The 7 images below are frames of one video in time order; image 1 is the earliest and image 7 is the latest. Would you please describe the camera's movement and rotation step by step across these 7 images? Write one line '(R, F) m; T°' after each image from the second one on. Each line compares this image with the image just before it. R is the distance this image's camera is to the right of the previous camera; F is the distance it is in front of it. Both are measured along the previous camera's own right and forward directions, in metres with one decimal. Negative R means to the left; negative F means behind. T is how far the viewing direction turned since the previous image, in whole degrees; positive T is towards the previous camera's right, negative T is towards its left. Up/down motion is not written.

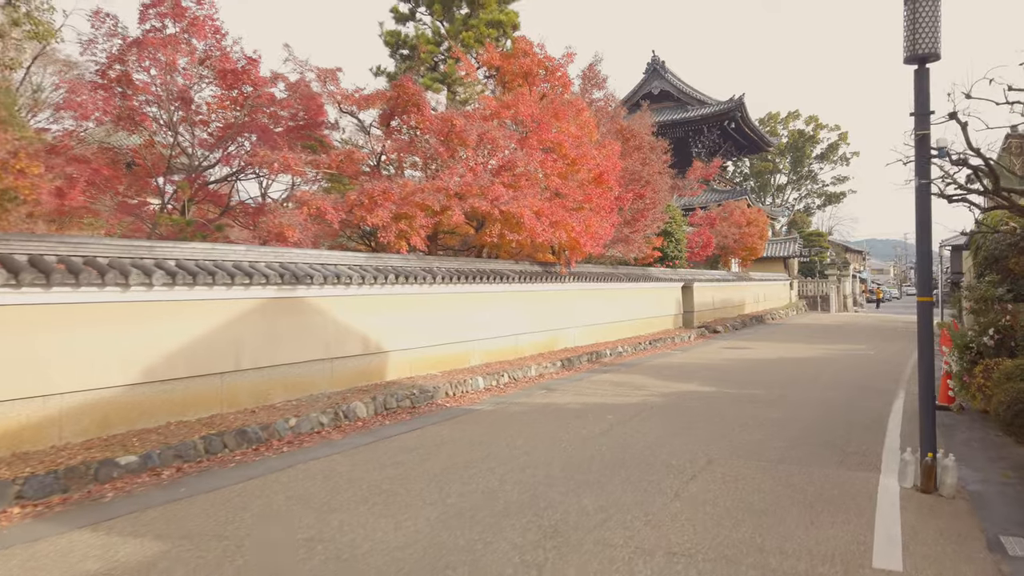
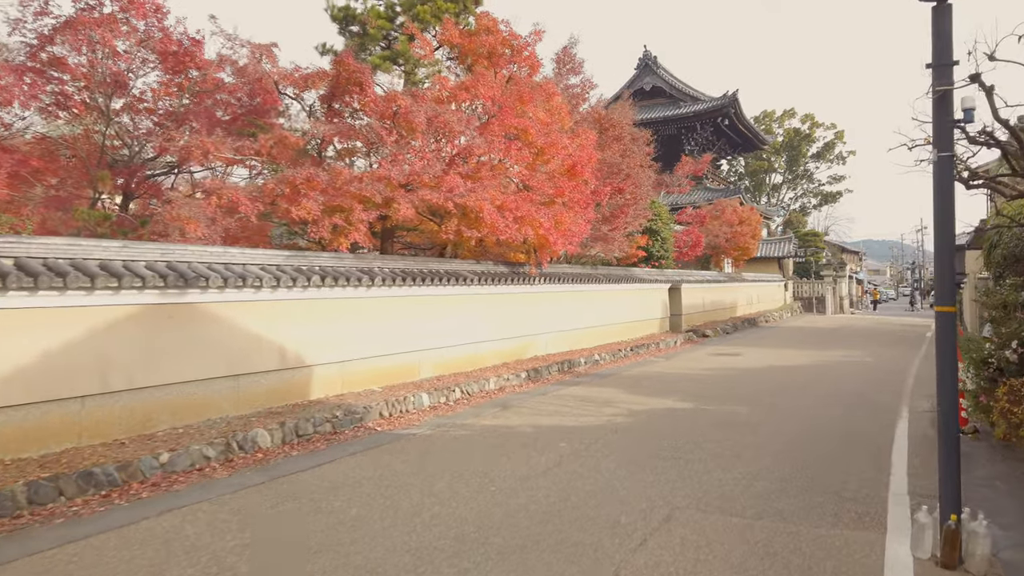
(+0.6, +1.2) m; 0°
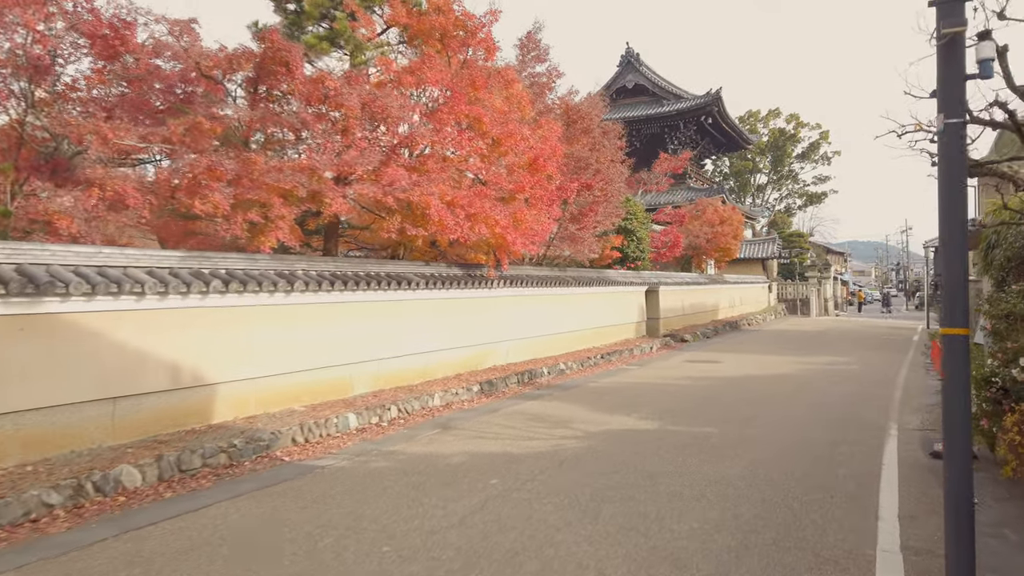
(+0.5, +1.0) m; +1°
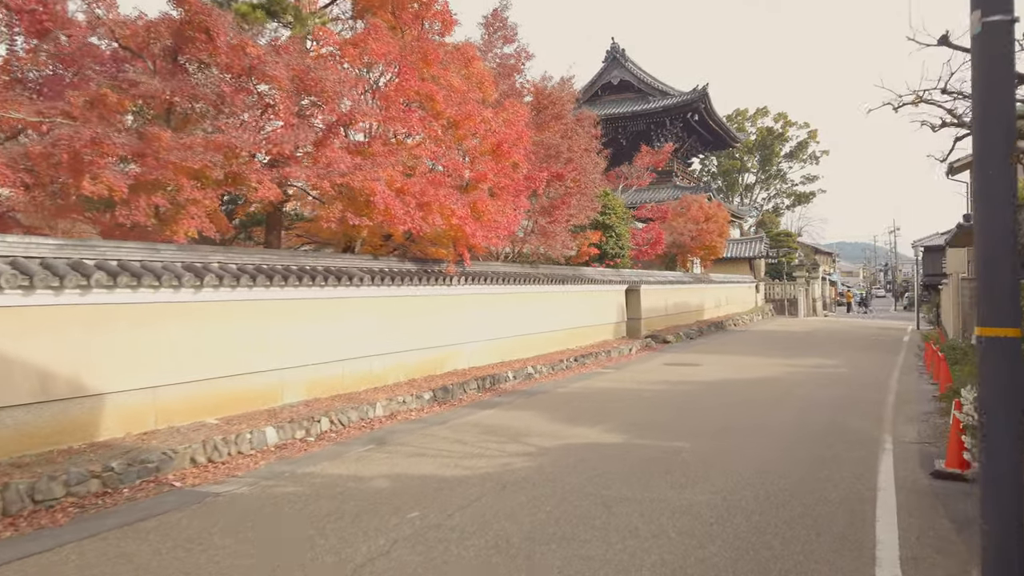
(+0.4, +0.9) m; +1°
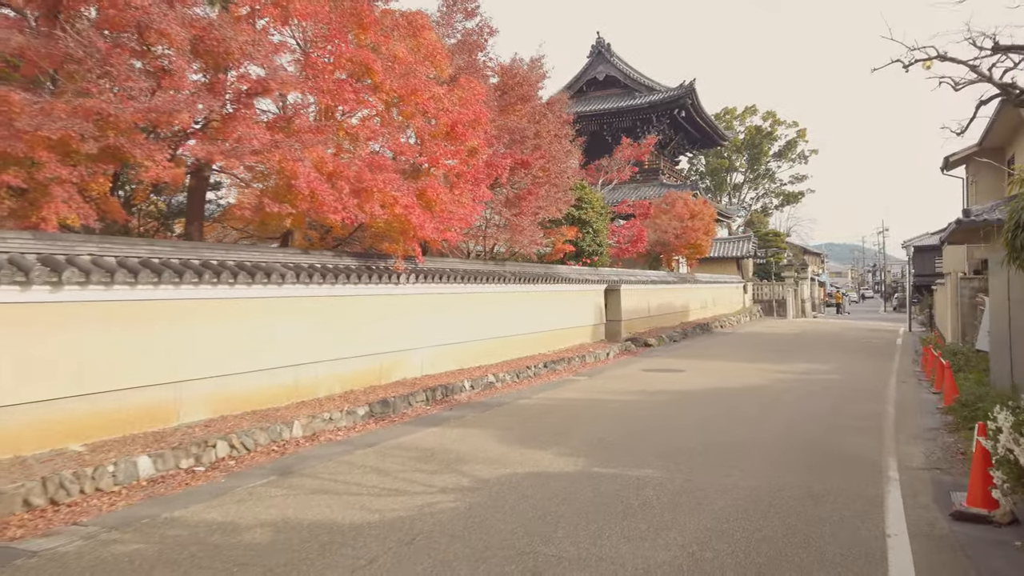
(+0.5, +1.1) m; +1°
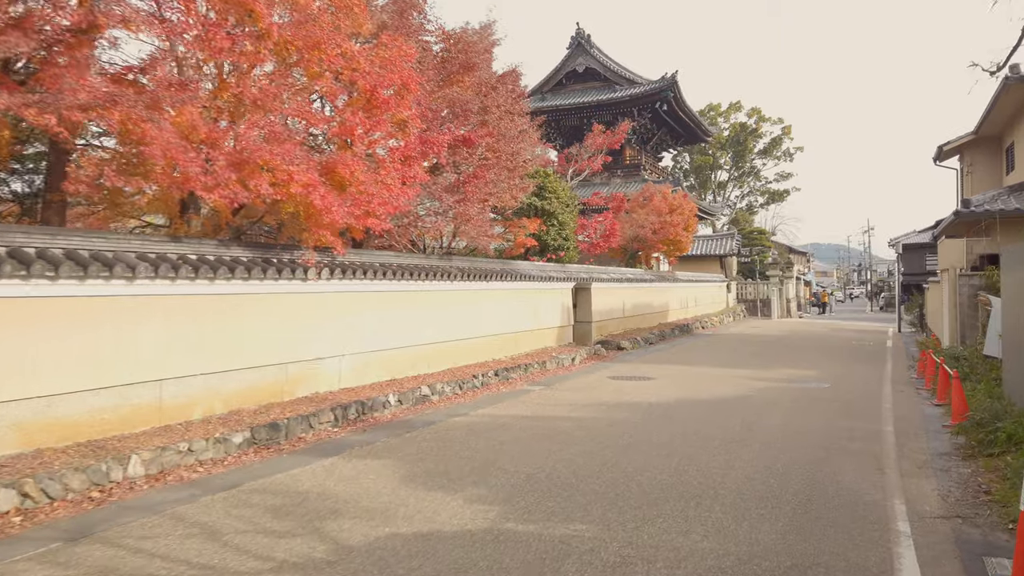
(+0.6, +1.5) m; +1°
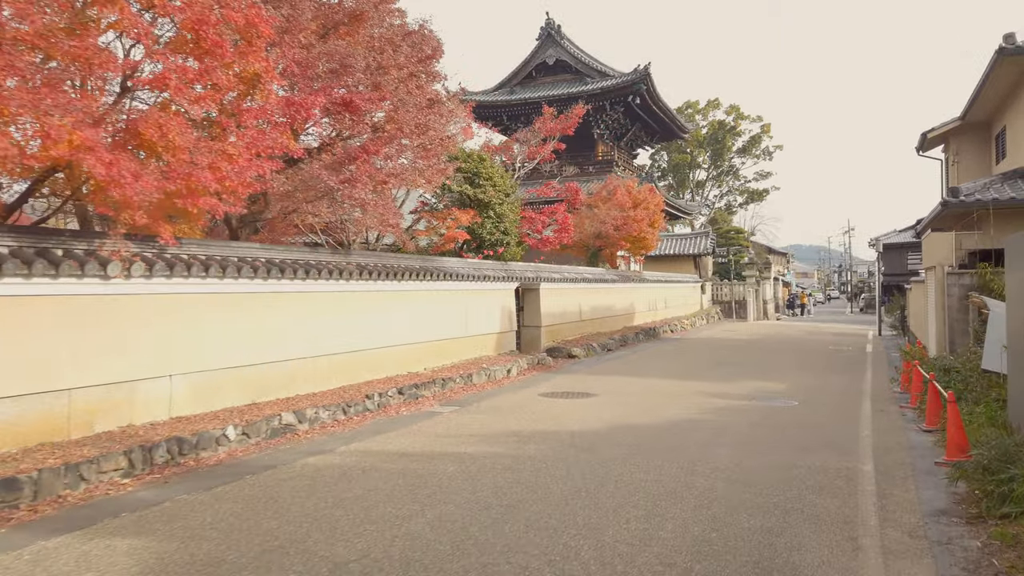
(+1.0, +1.8) m; +1°
